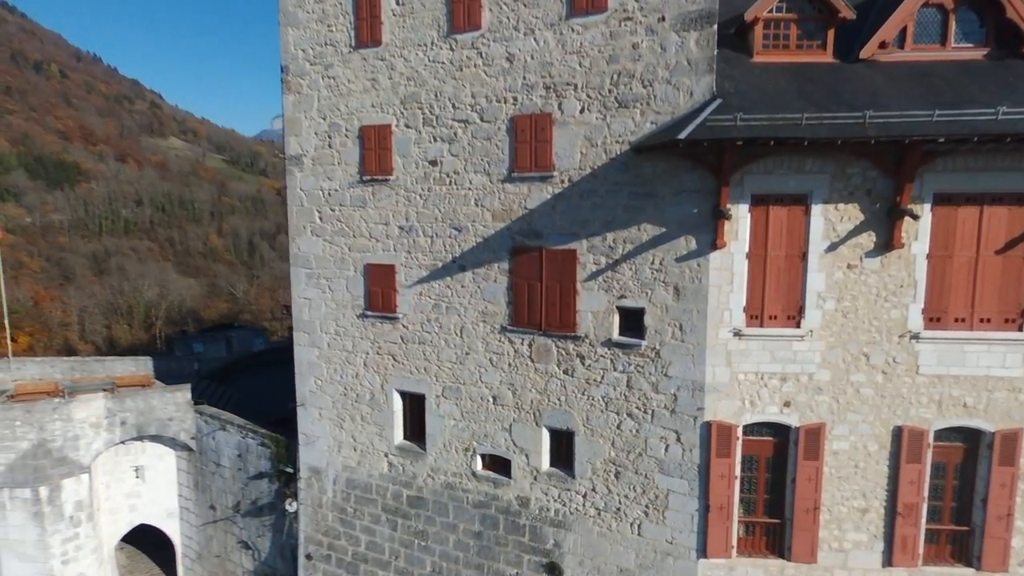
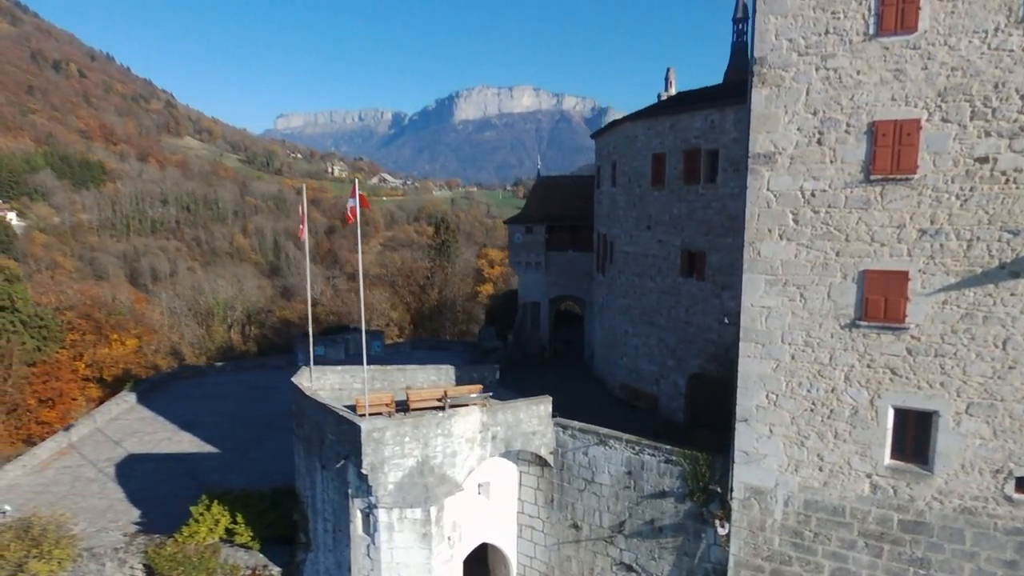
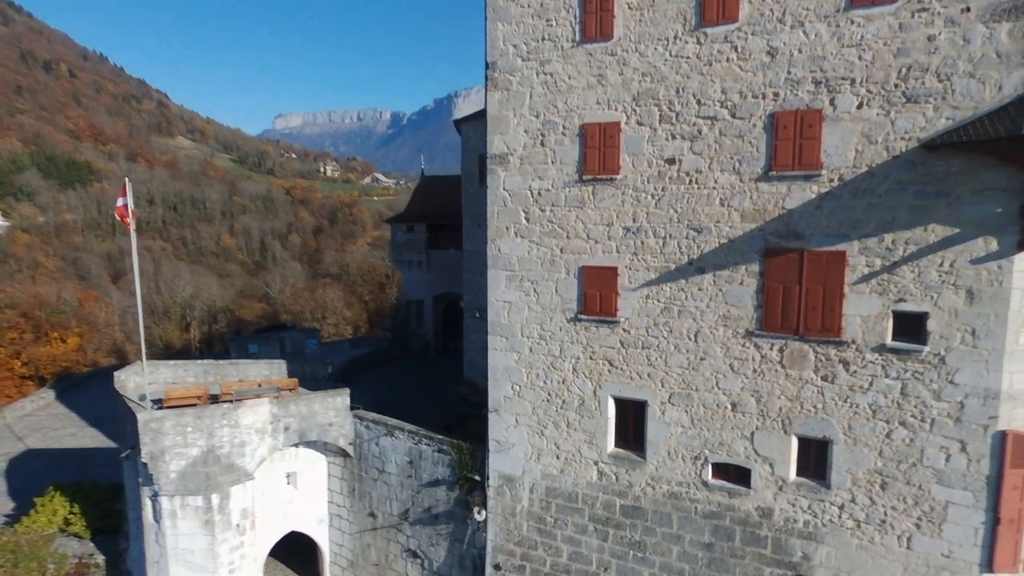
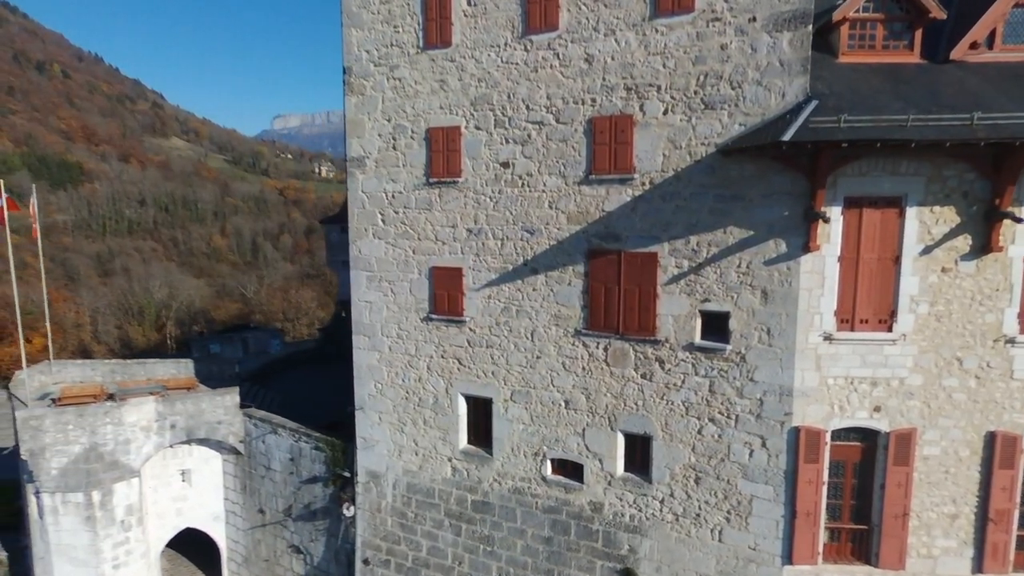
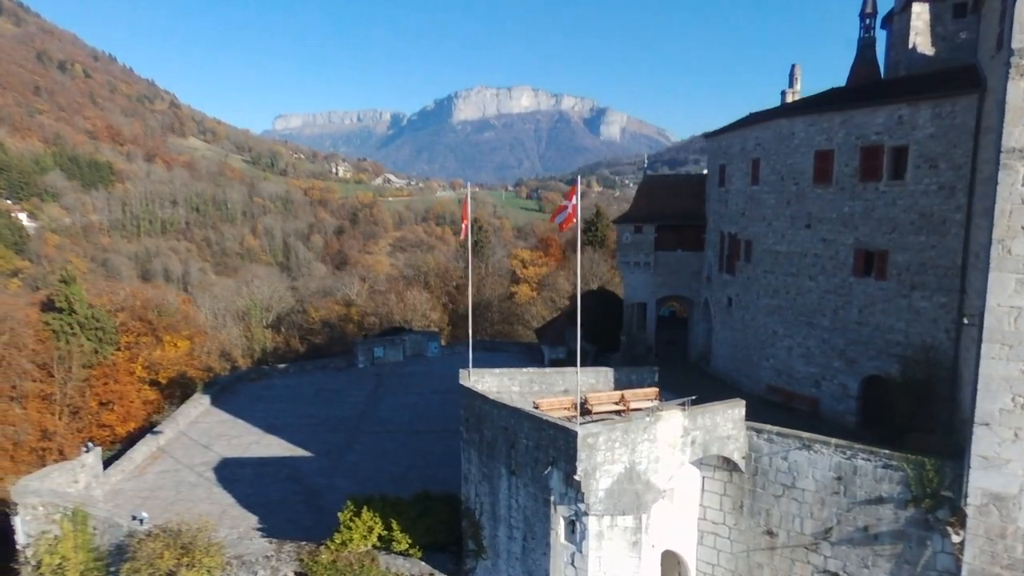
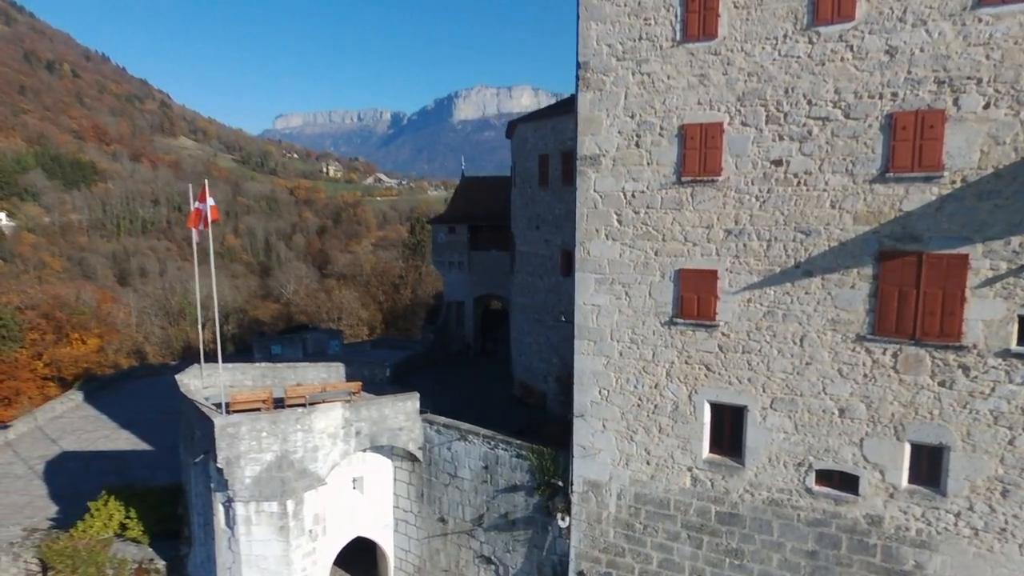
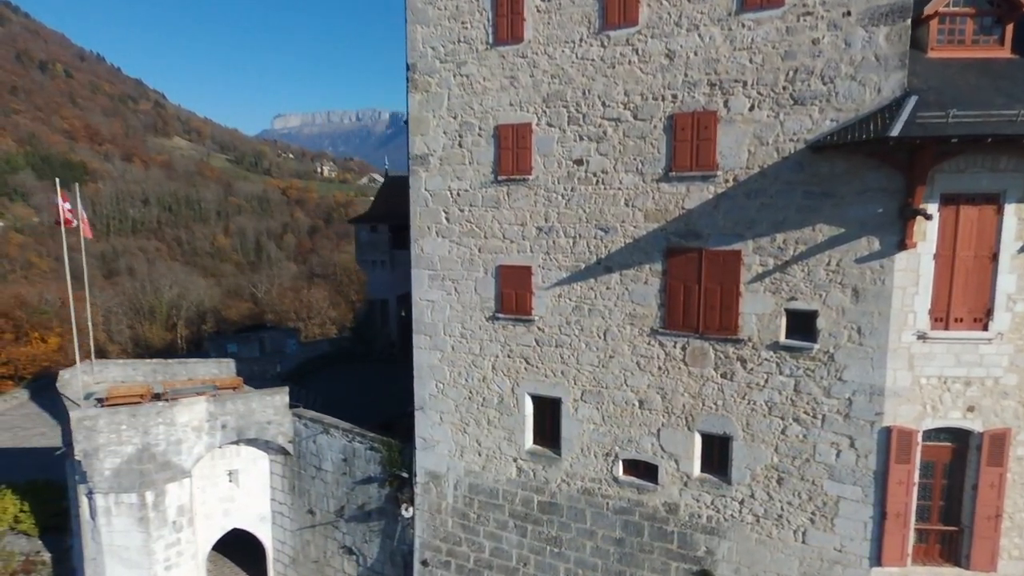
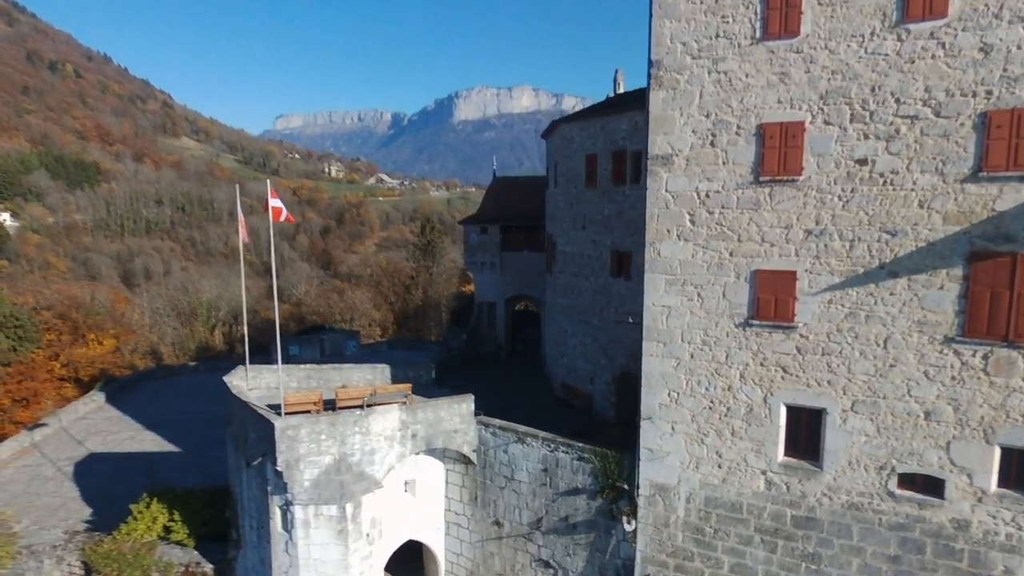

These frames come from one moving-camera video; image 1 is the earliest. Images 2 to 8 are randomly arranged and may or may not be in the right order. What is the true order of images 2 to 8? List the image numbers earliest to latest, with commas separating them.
4, 7, 3, 6, 8, 2, 5
